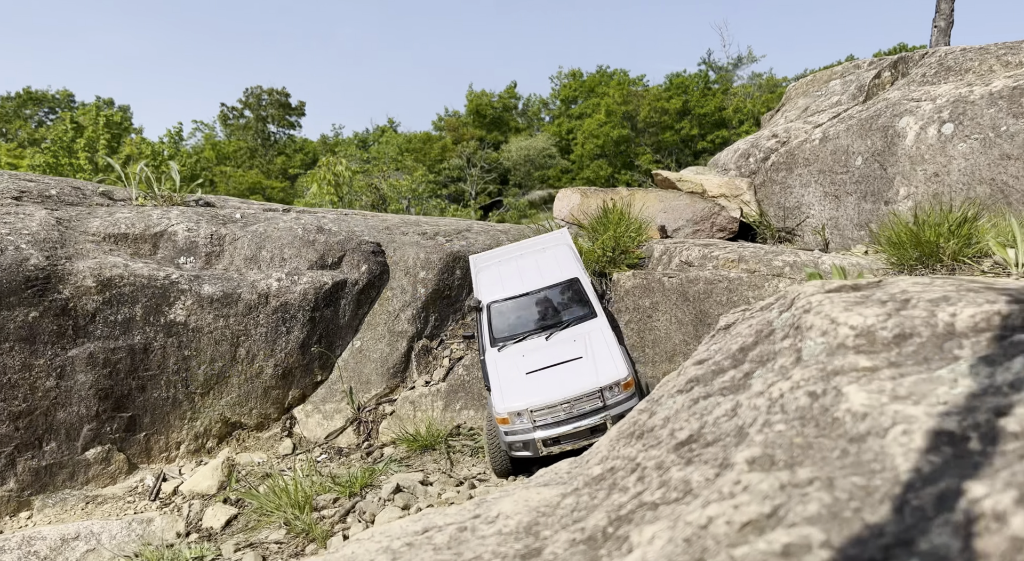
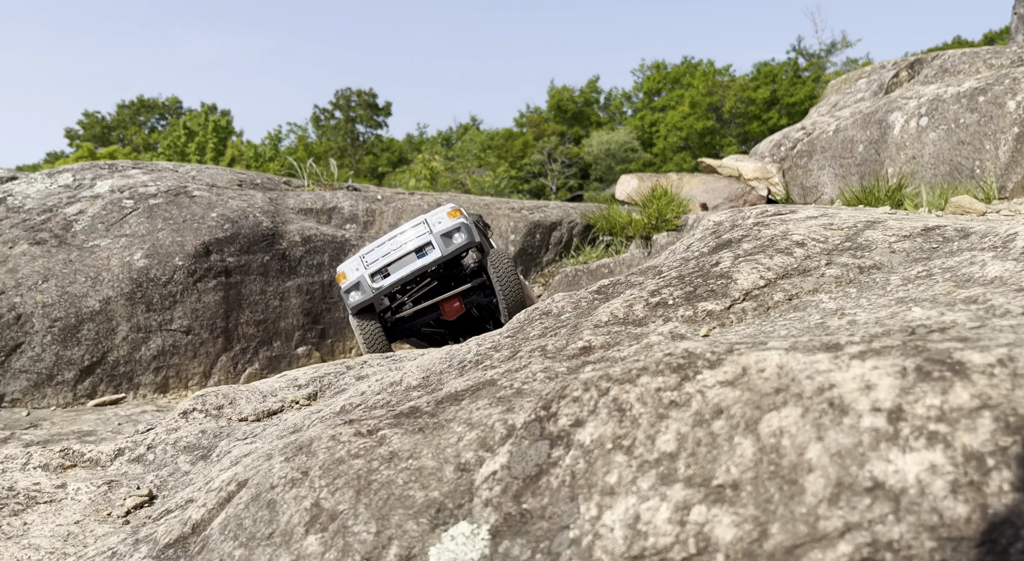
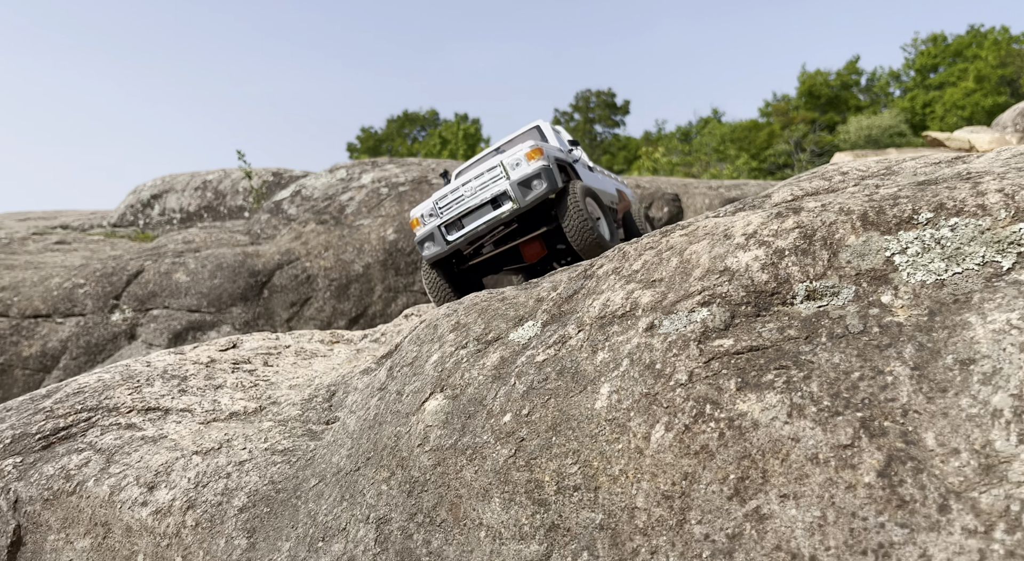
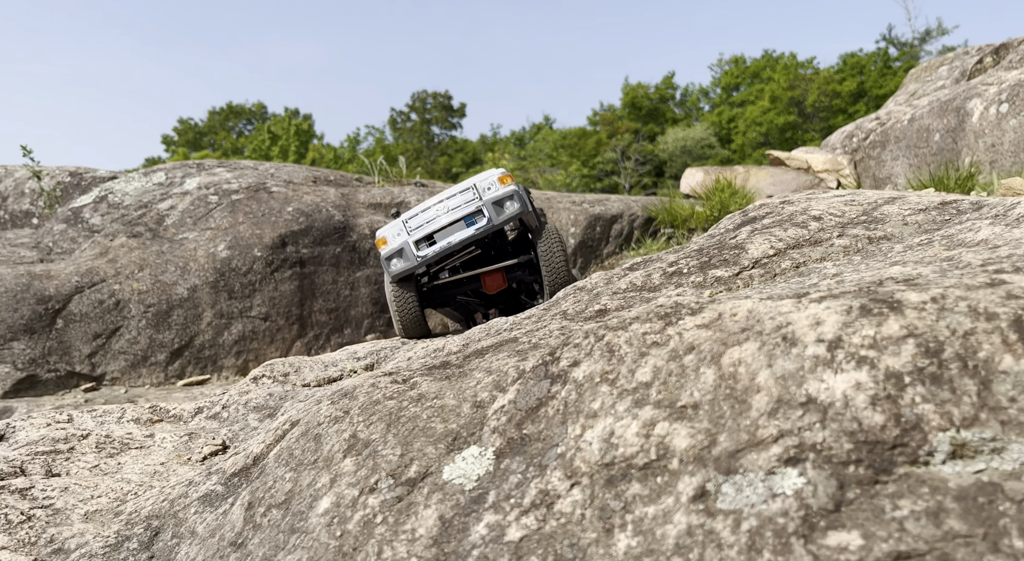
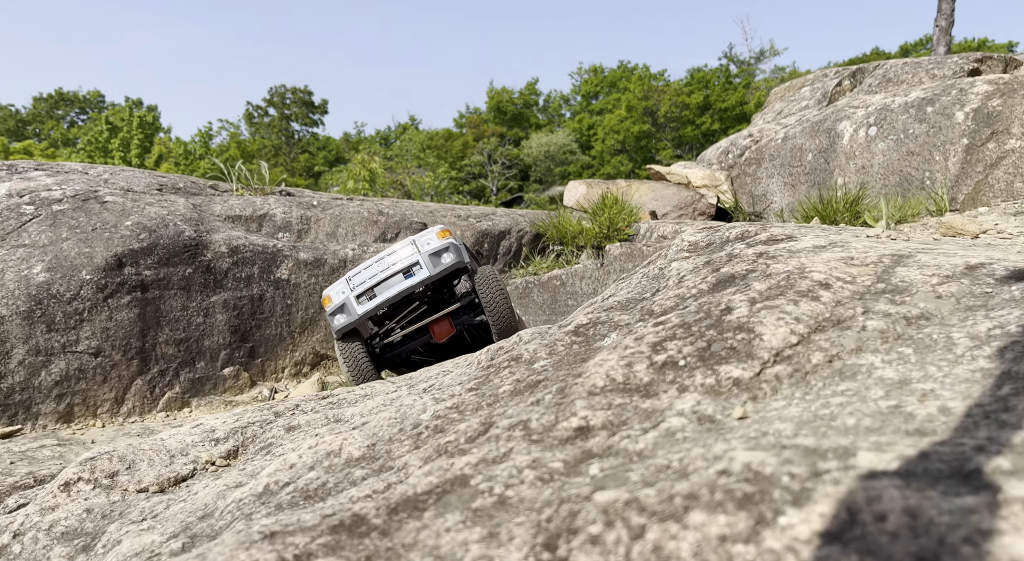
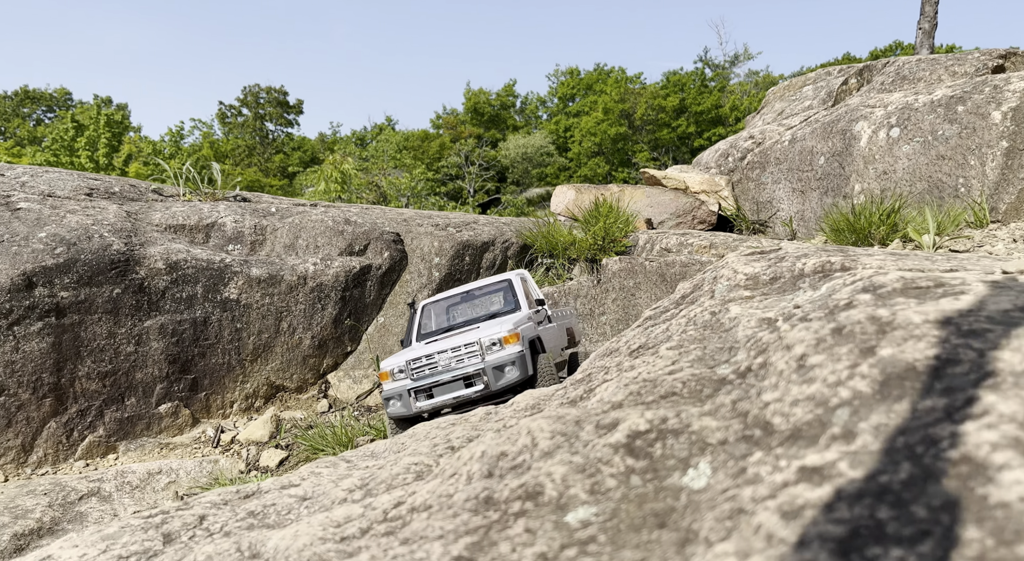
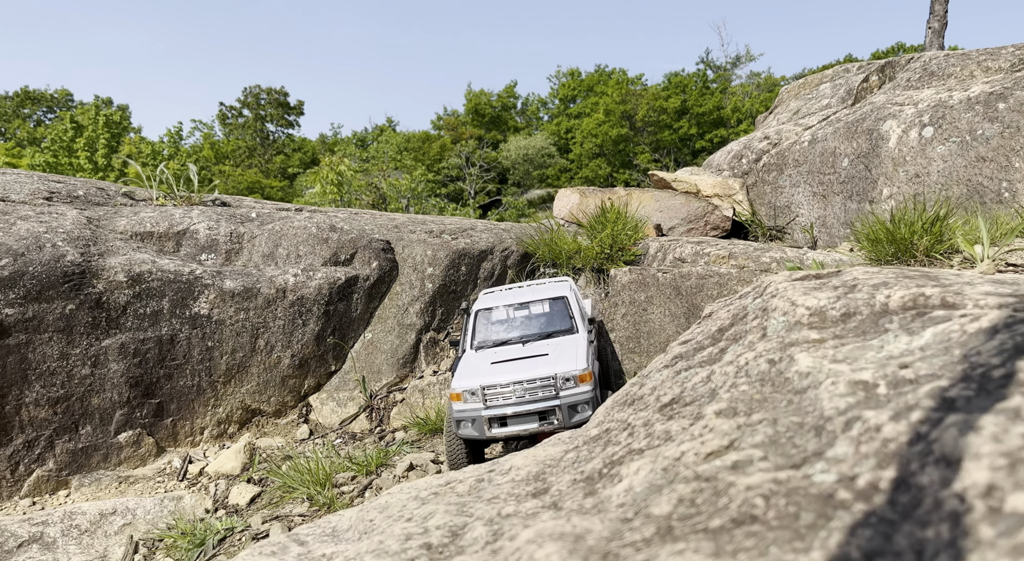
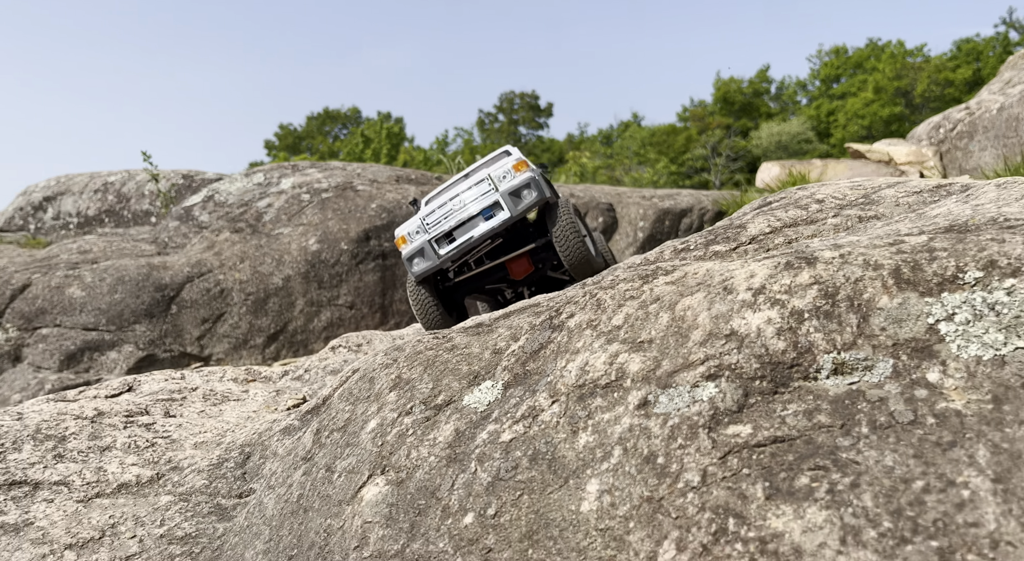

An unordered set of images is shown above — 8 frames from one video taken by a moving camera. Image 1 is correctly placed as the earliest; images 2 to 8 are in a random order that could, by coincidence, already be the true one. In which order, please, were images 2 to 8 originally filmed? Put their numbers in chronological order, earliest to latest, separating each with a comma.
7, 6, 5, 2, 4, 8, 3
